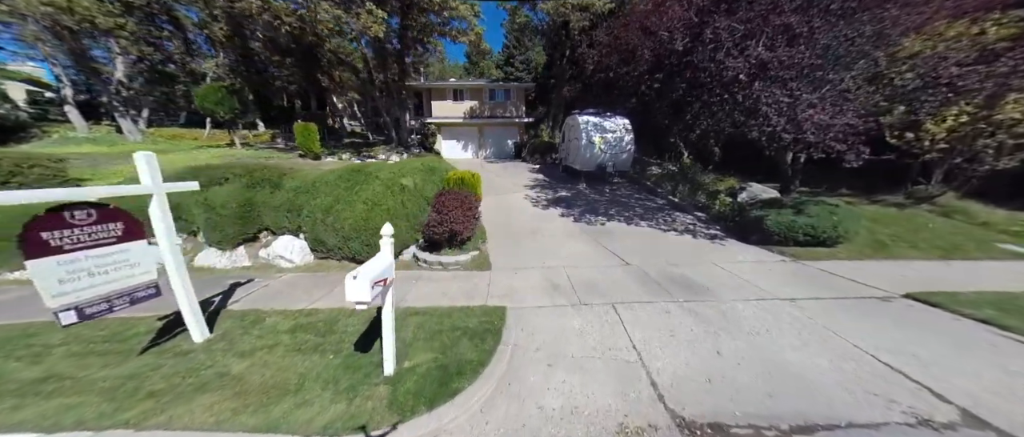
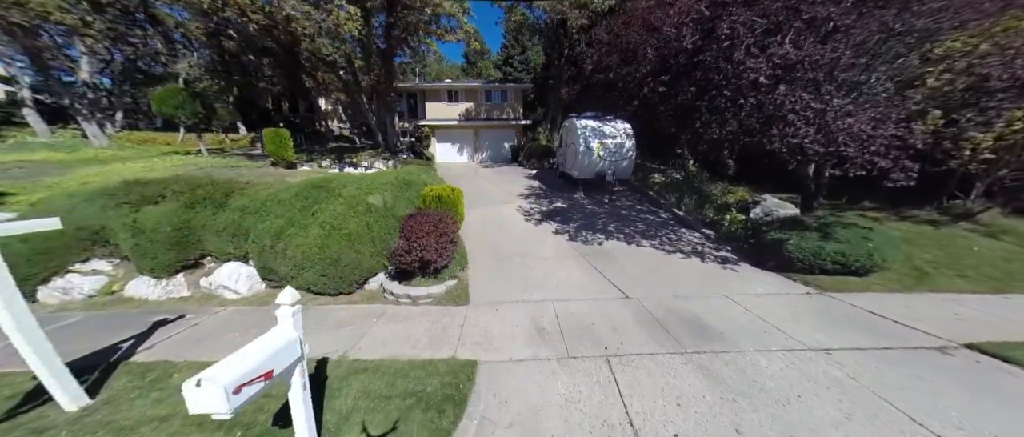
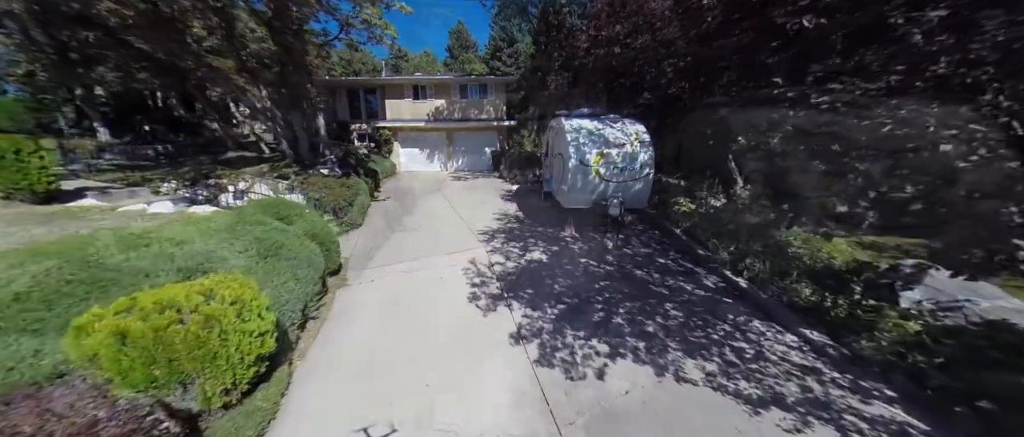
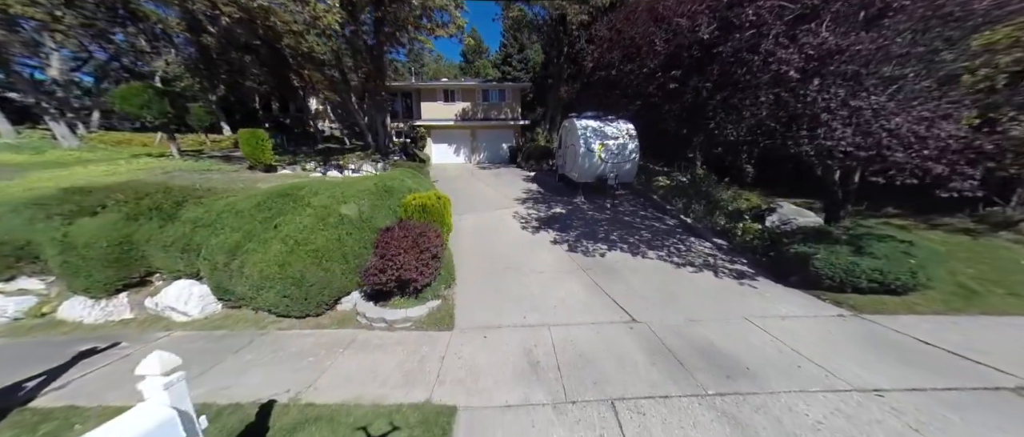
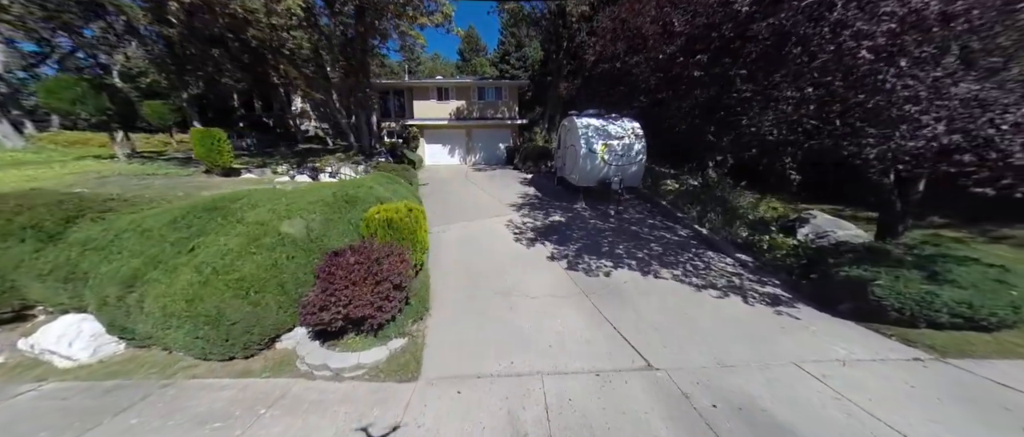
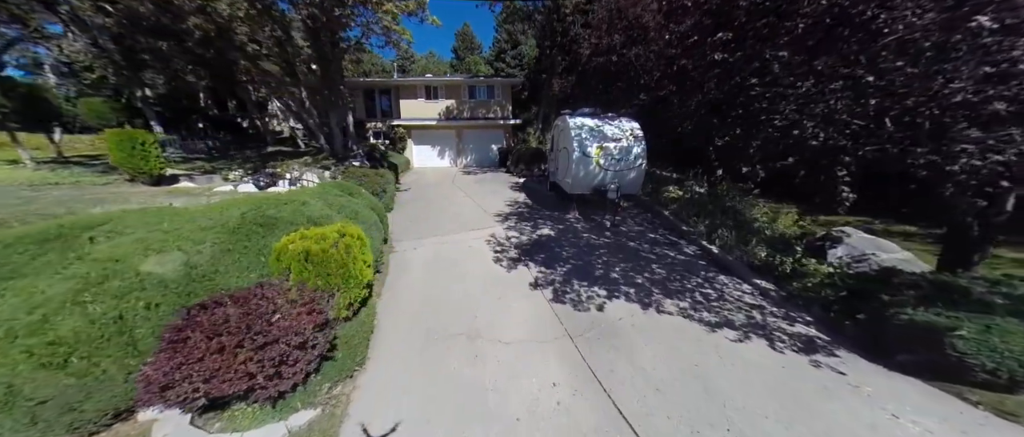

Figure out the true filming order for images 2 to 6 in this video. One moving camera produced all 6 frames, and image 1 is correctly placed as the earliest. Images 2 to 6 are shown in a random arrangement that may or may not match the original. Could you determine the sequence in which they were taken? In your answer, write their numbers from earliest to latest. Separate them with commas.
2, 4, 5, 6, 3
